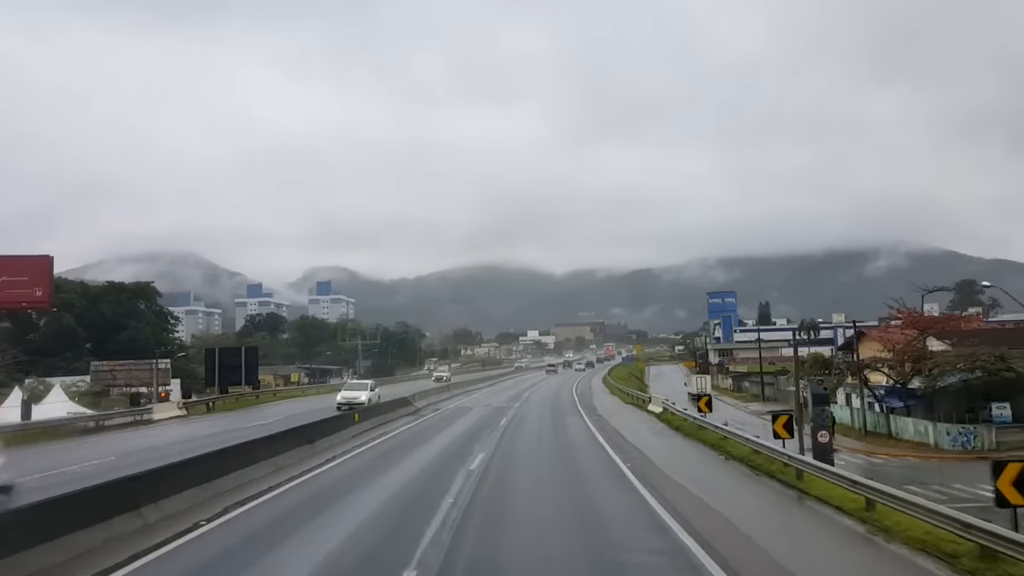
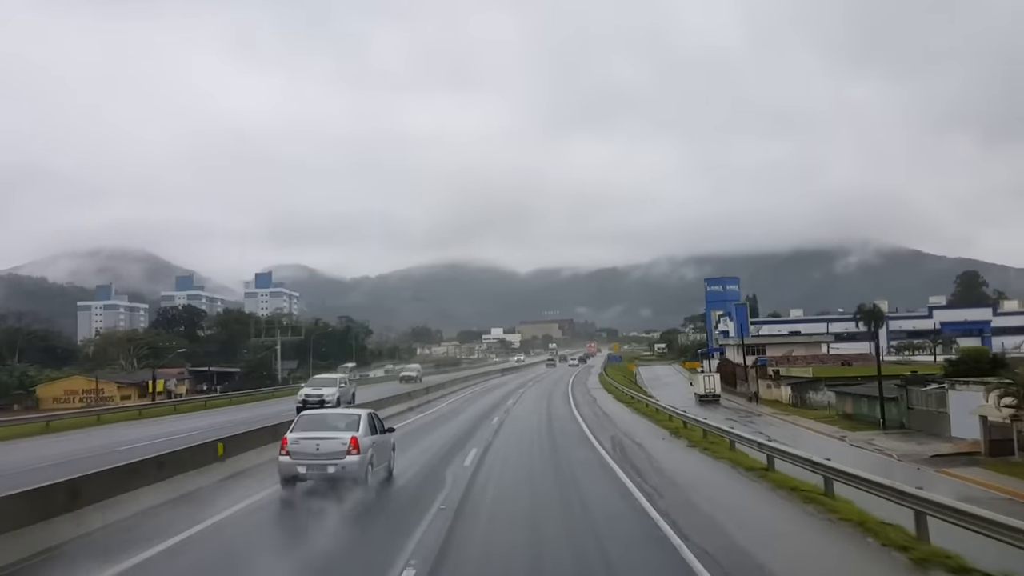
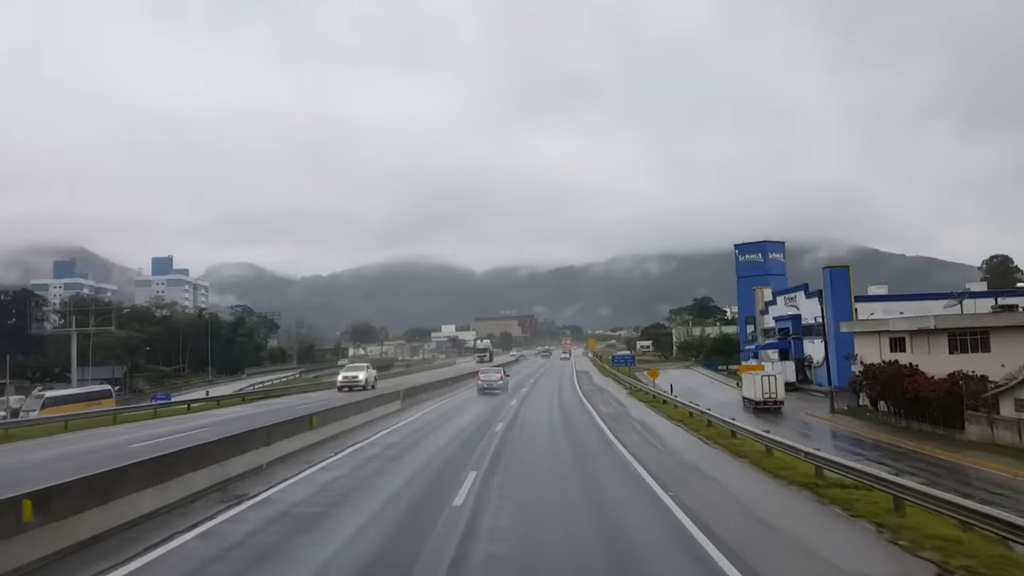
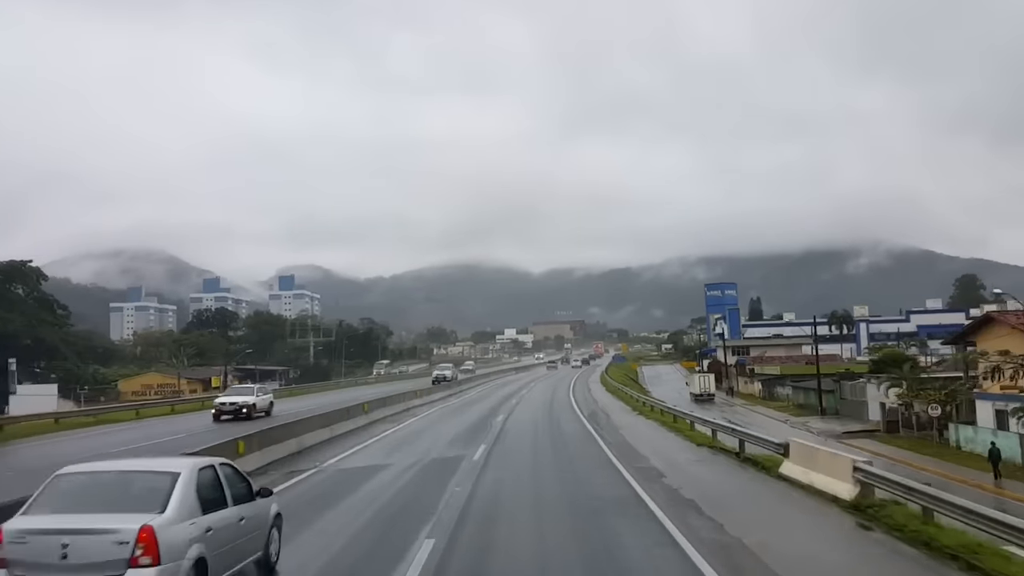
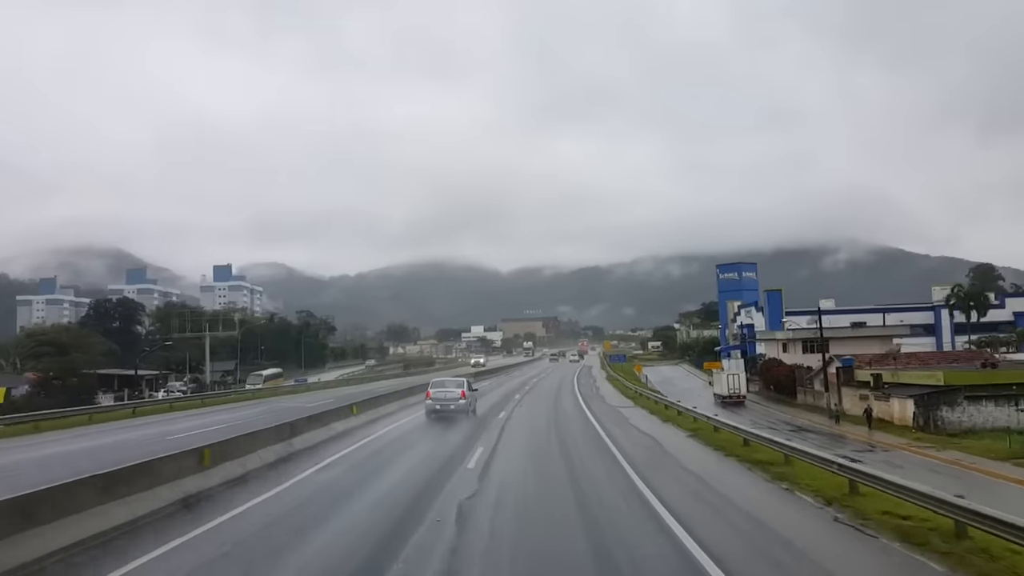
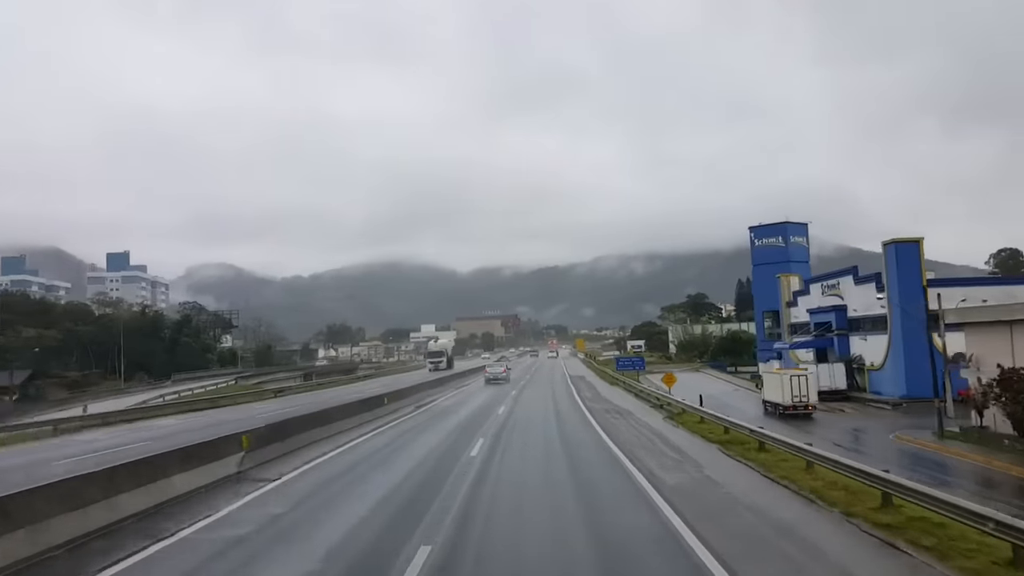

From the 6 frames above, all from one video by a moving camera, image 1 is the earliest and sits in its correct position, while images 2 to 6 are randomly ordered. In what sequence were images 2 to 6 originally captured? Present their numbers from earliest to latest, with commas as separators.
4, 2, 5, 3, 6
